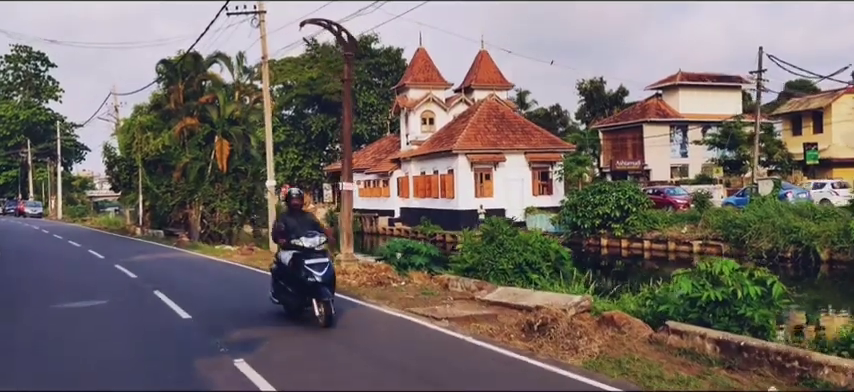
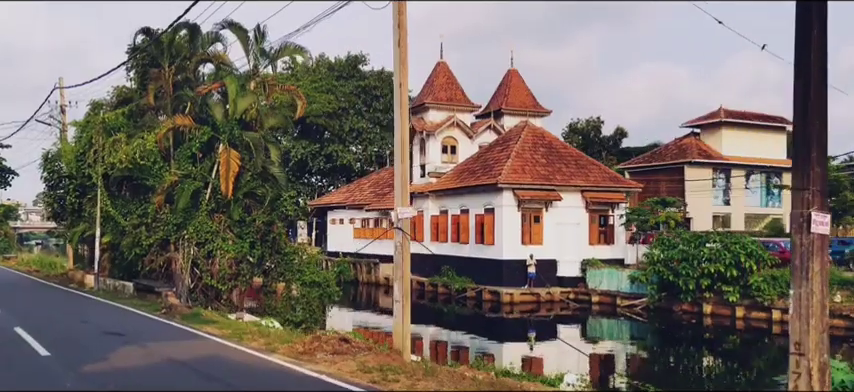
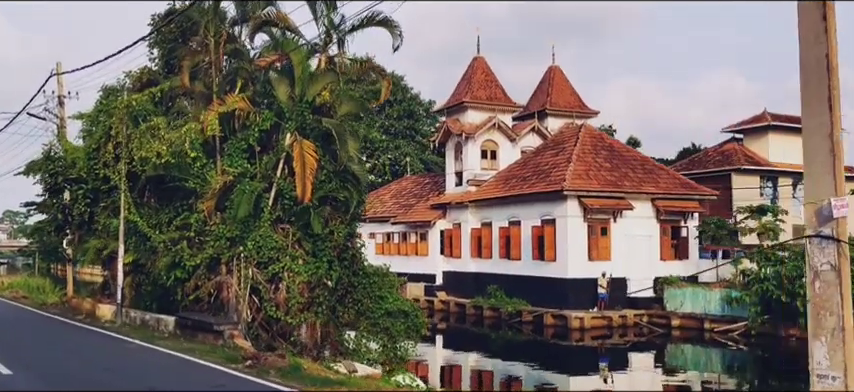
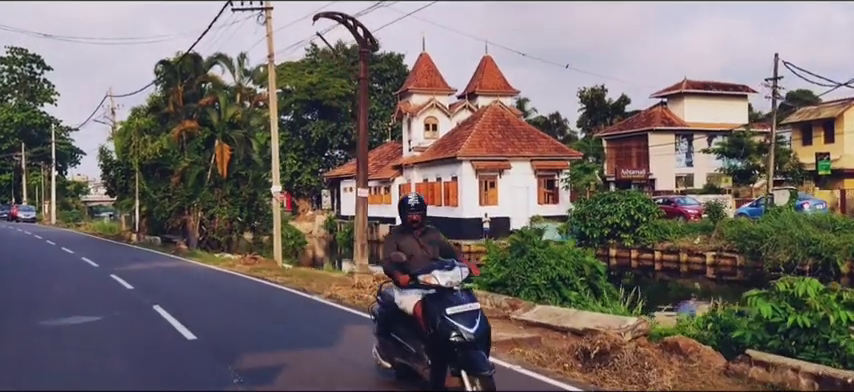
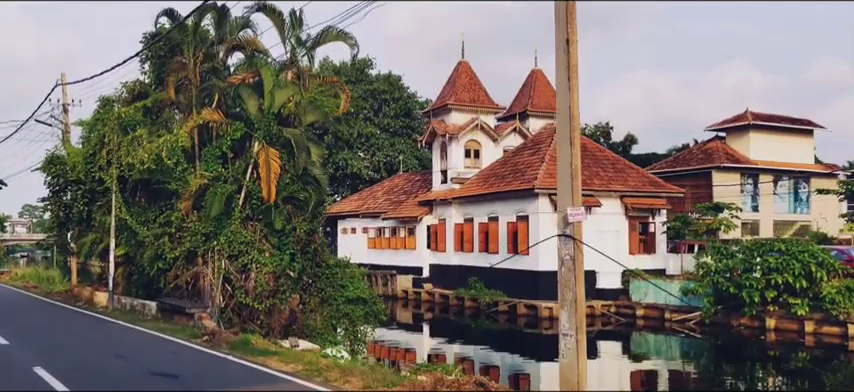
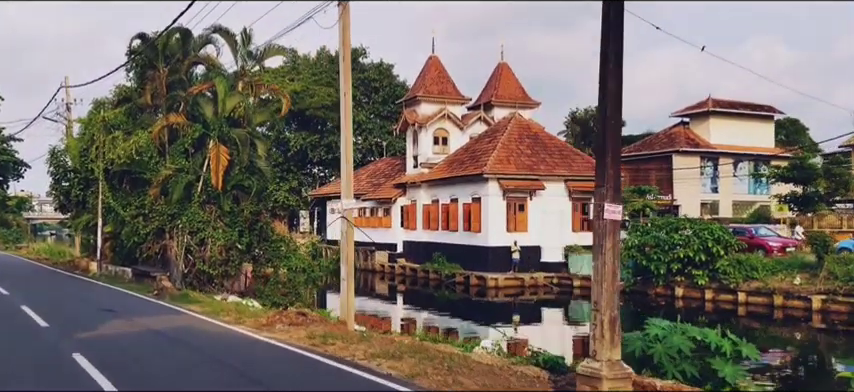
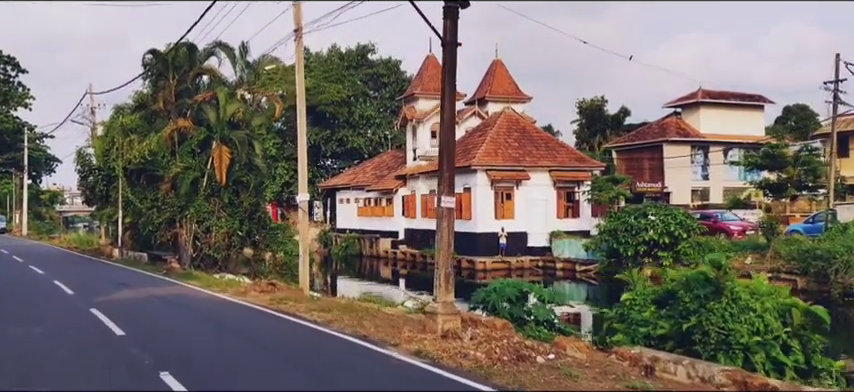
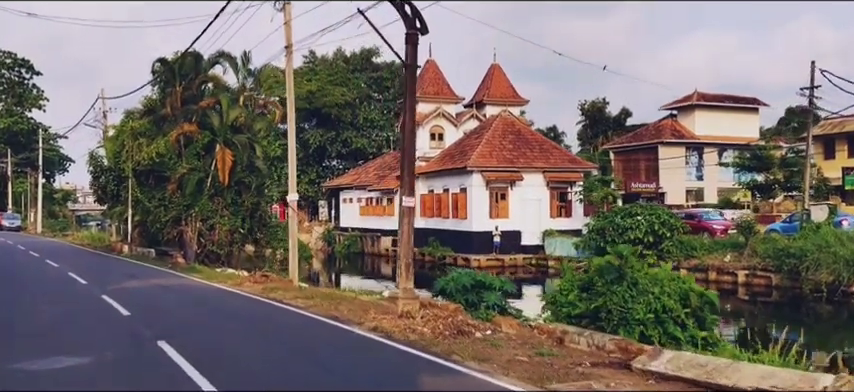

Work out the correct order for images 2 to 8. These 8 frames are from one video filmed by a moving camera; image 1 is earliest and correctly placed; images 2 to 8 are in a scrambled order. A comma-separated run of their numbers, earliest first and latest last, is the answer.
4, 8, 7, 6, 2, 5, 3
